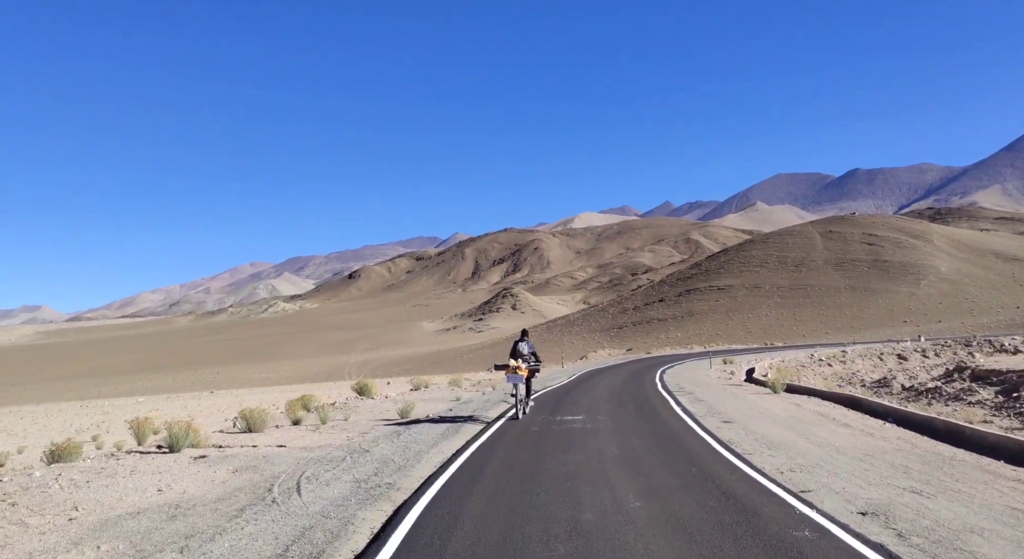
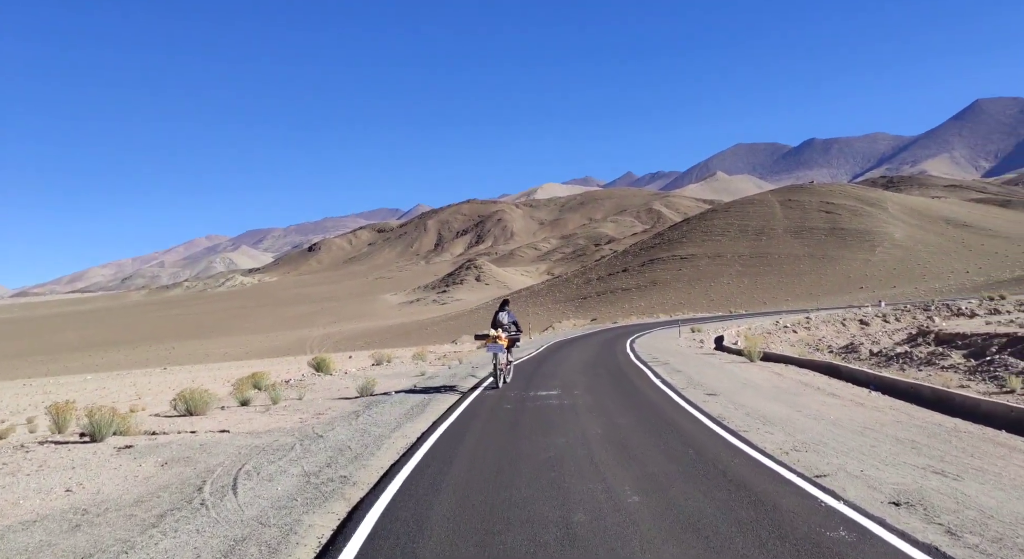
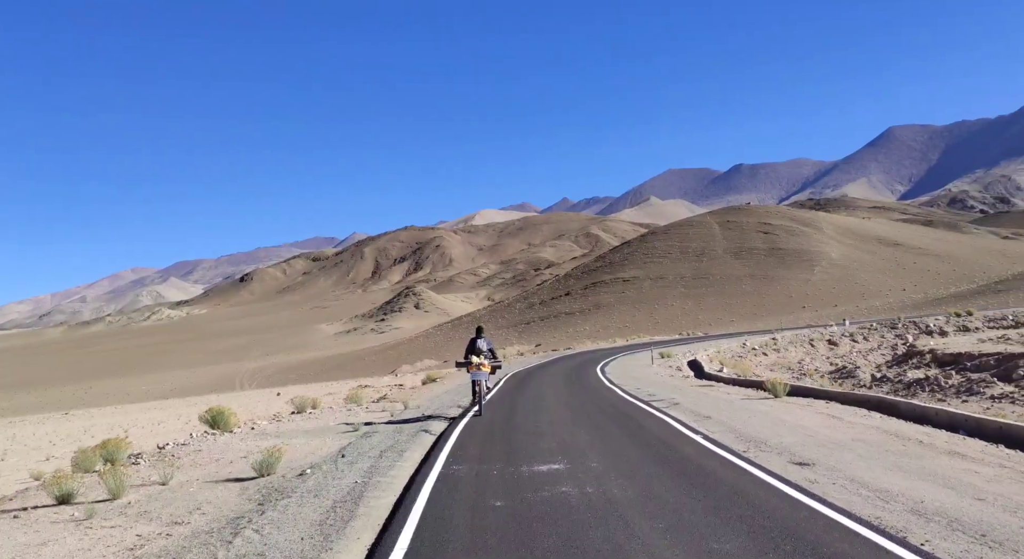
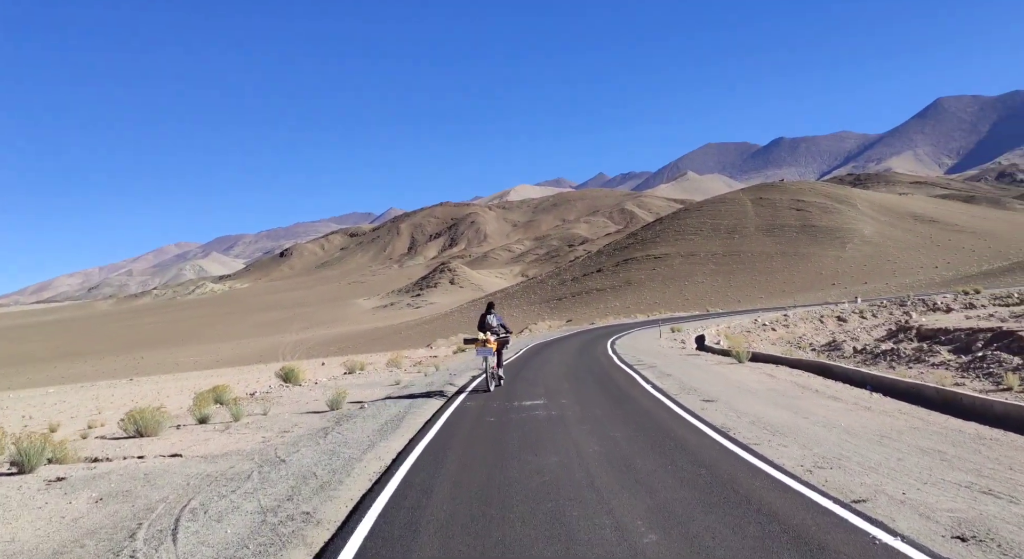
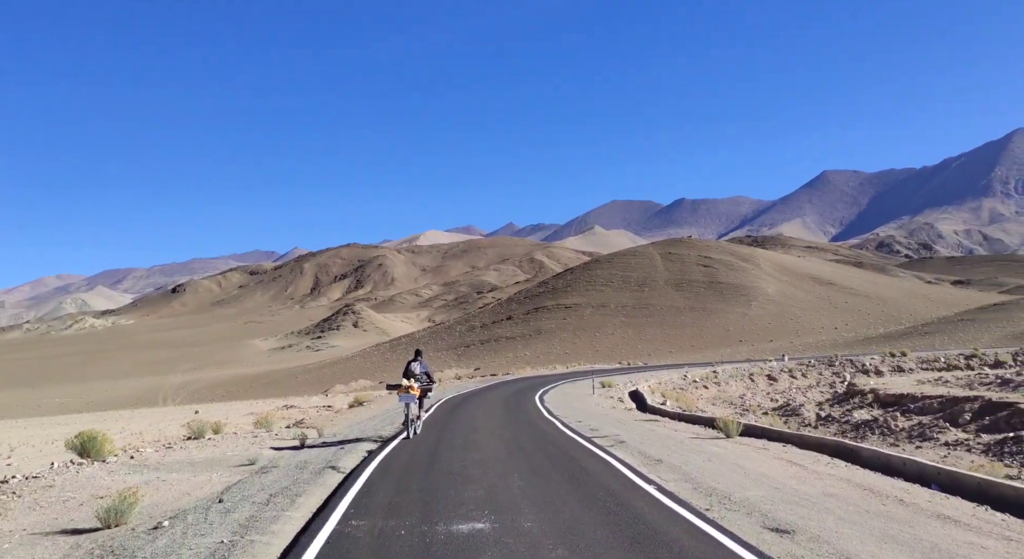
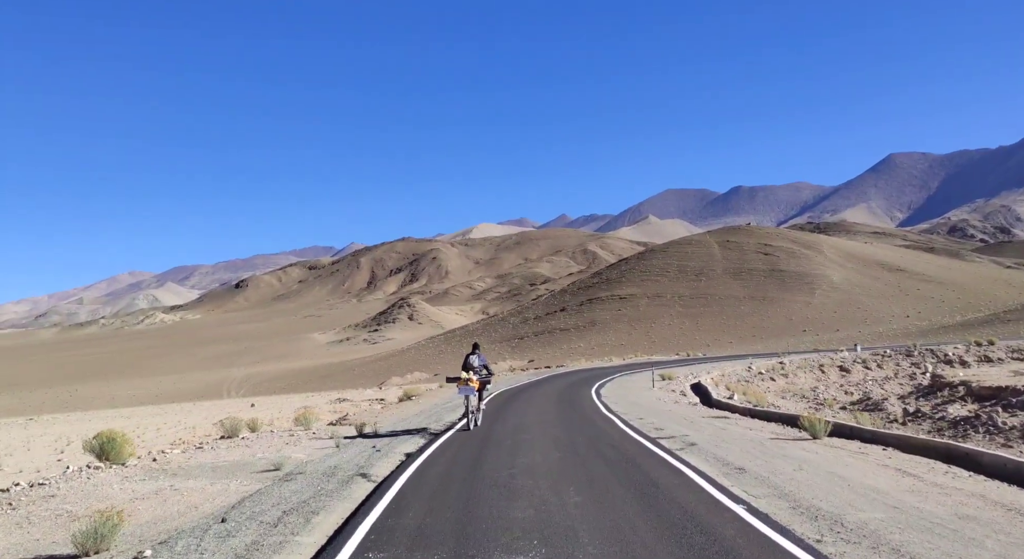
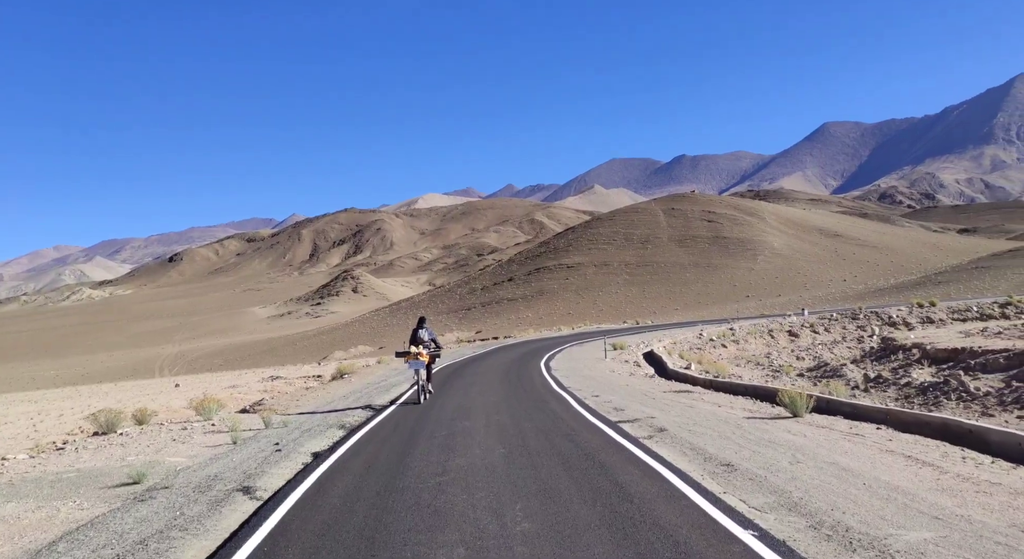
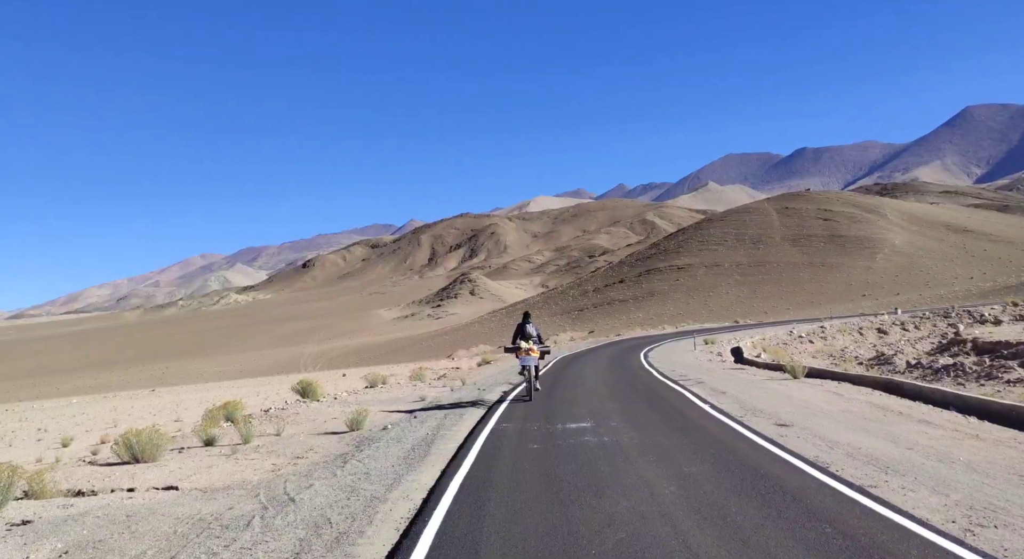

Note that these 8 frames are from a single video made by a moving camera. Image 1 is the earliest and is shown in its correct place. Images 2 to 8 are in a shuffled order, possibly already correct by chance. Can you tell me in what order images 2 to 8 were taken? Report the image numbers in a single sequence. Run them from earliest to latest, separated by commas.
2, 4, 8, 3, 5, 6, 7
